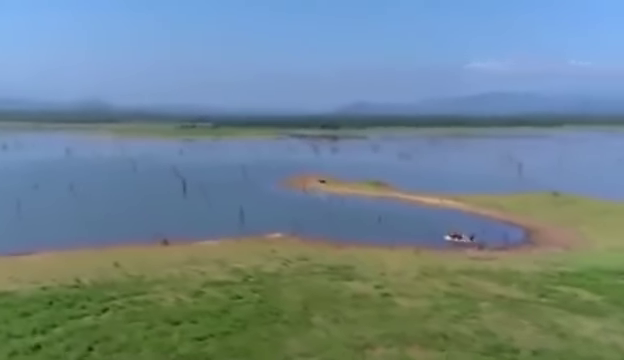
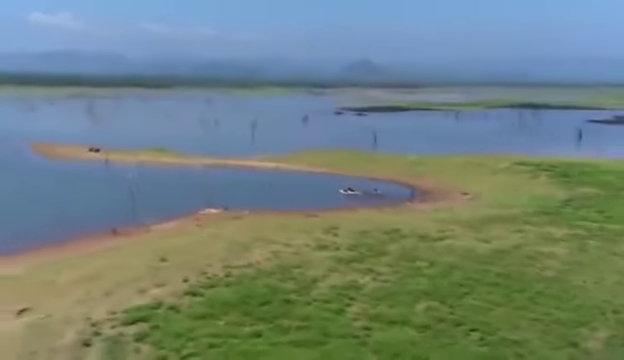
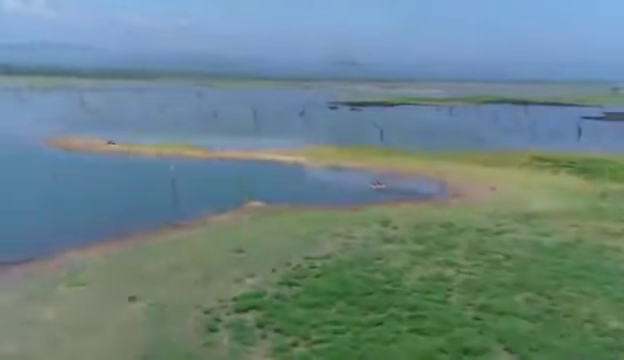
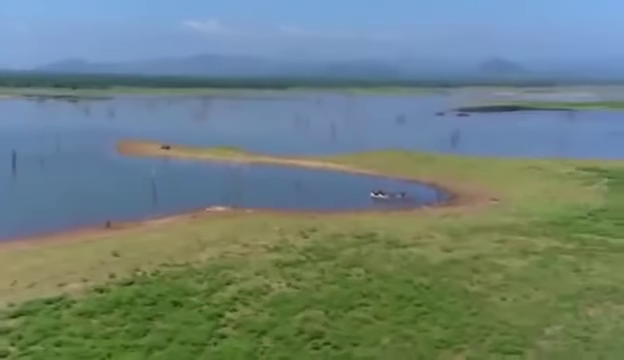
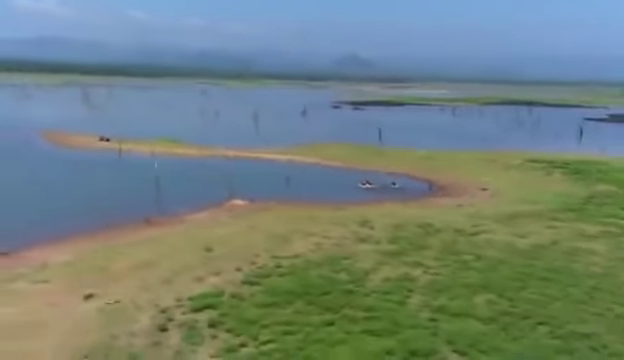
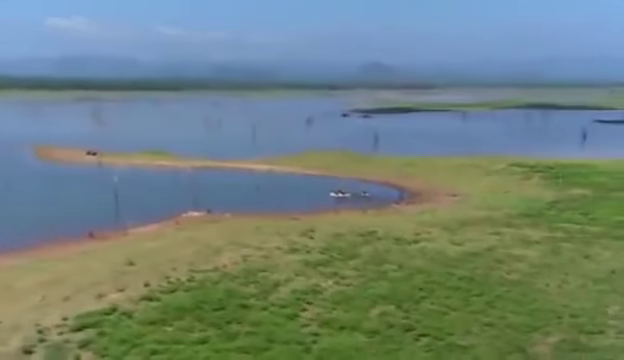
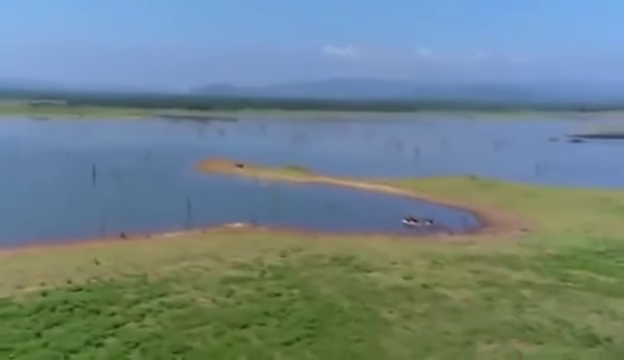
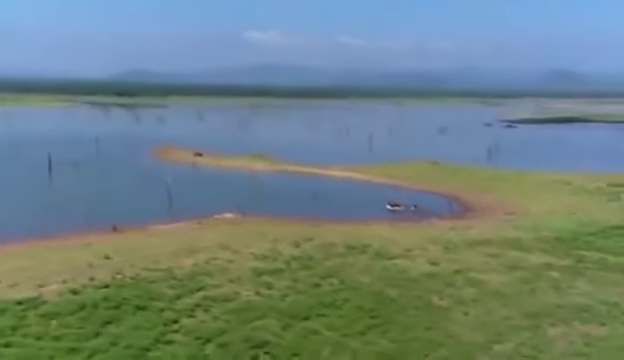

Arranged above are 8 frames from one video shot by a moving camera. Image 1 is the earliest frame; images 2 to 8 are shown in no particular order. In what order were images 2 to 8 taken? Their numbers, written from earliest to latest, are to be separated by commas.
7, 8, 4, 6, 2, 5, 3
